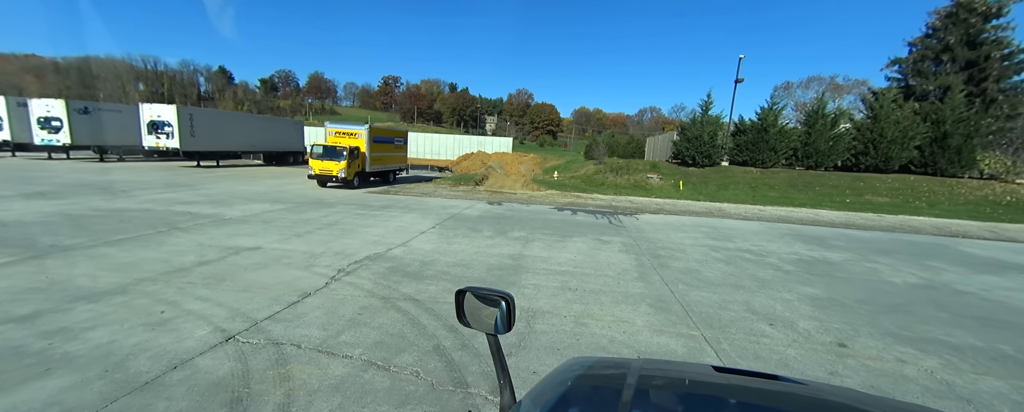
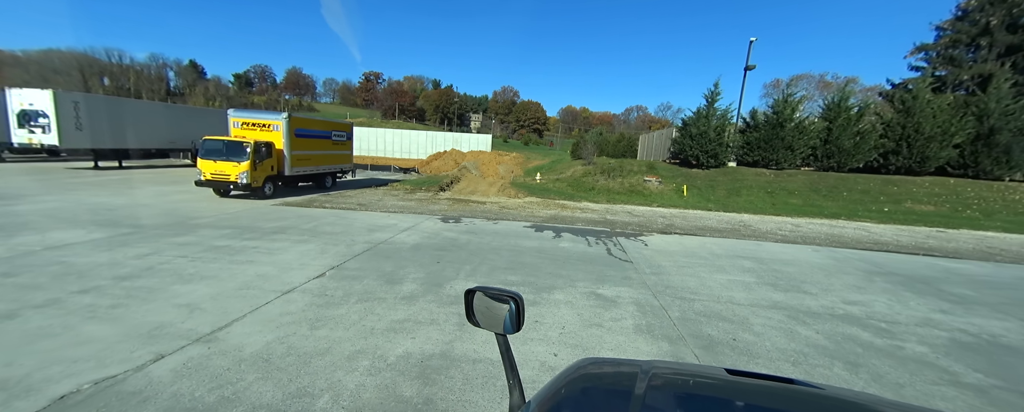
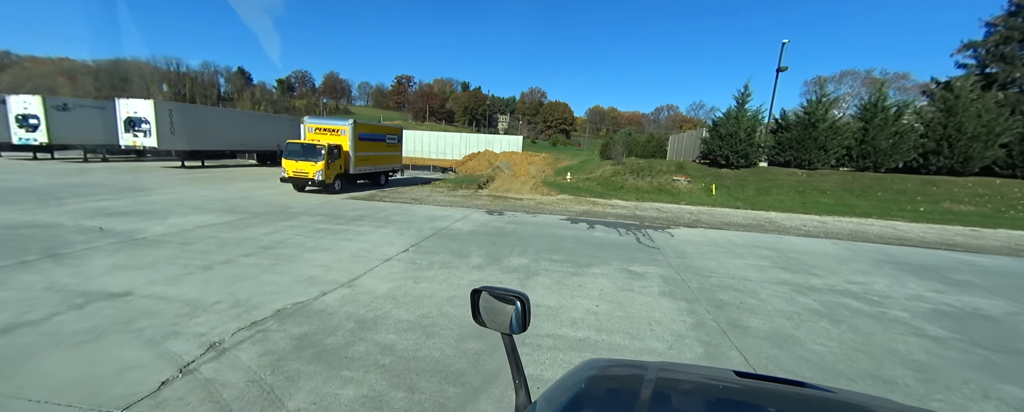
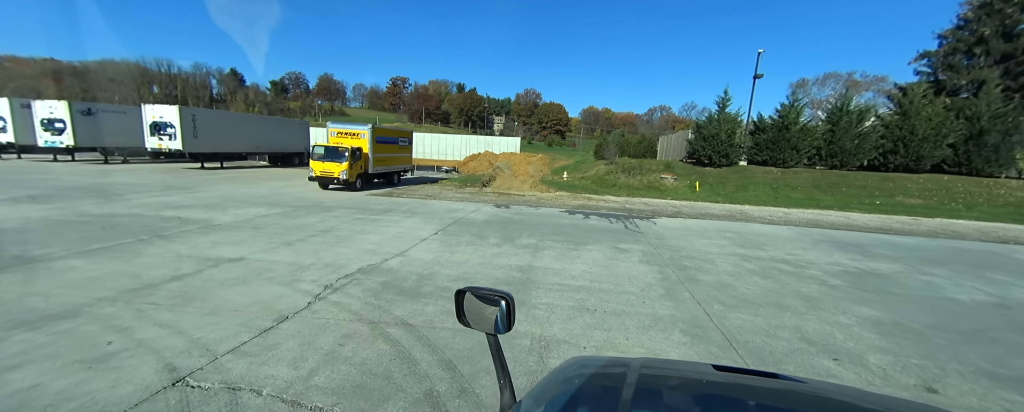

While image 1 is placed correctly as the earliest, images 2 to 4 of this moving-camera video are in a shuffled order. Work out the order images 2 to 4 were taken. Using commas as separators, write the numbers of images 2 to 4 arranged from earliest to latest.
4, 3, 2
